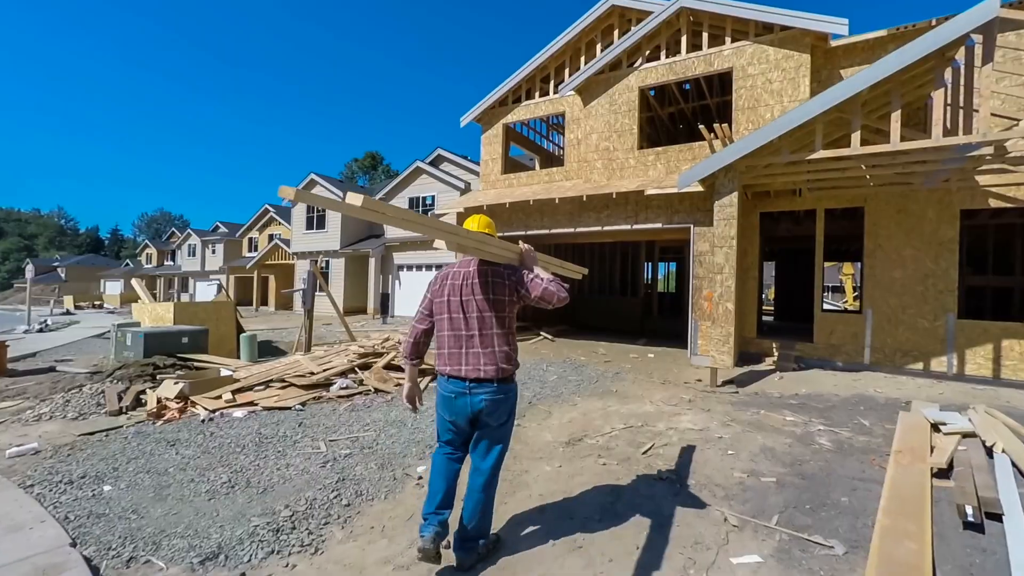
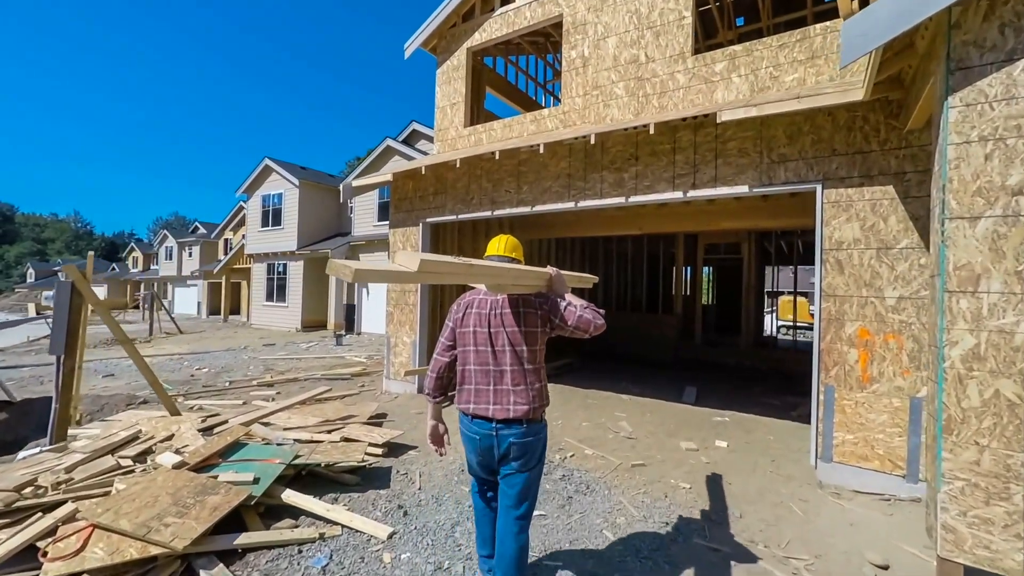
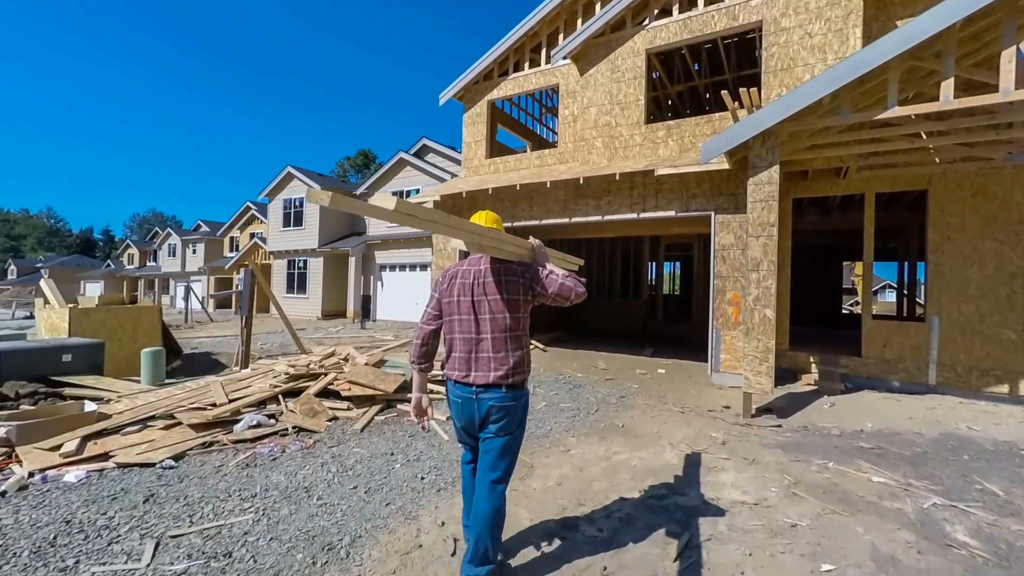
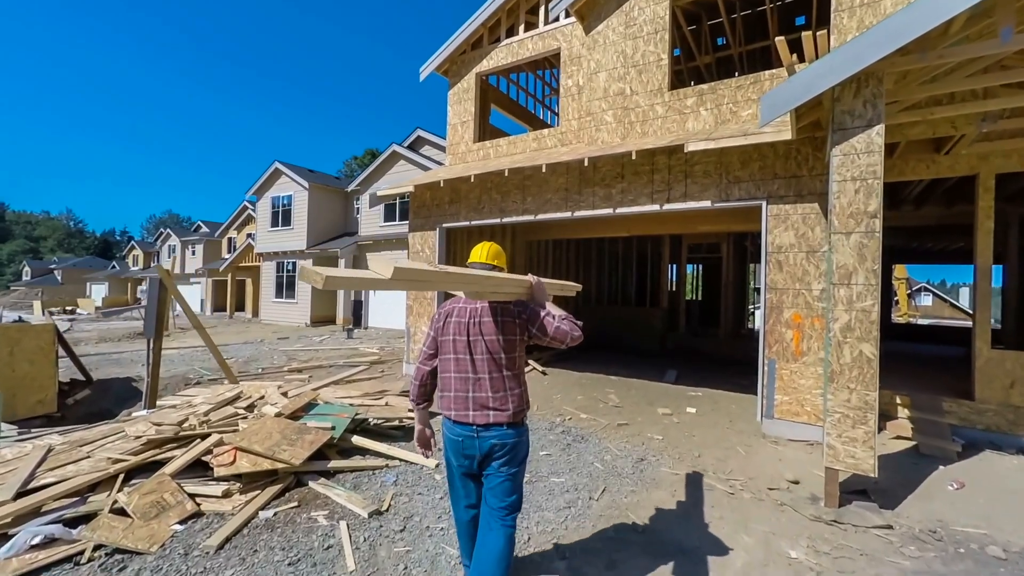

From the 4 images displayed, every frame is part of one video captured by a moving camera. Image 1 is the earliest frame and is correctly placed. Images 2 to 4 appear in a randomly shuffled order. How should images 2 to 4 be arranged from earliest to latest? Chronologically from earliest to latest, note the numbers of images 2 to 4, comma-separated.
3, 4, 2
